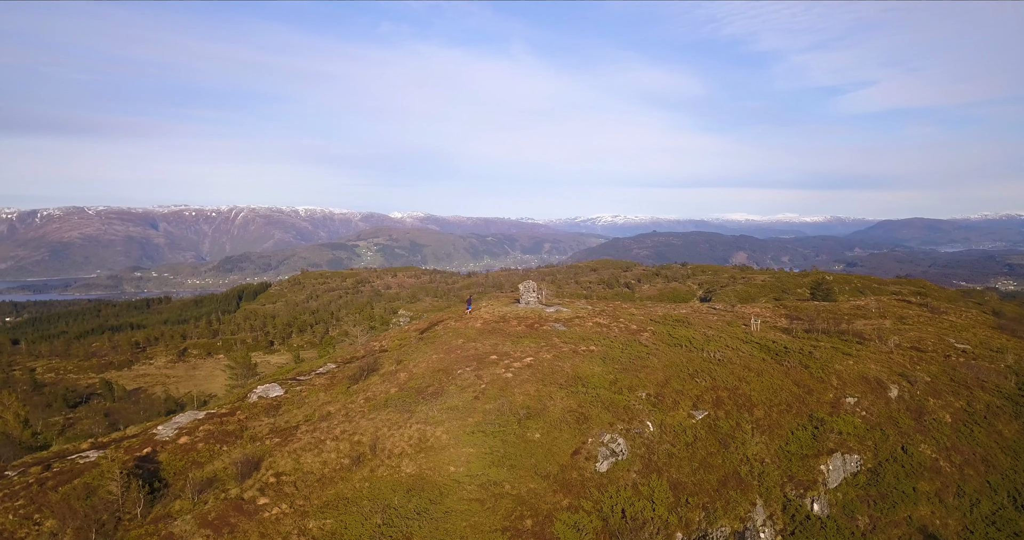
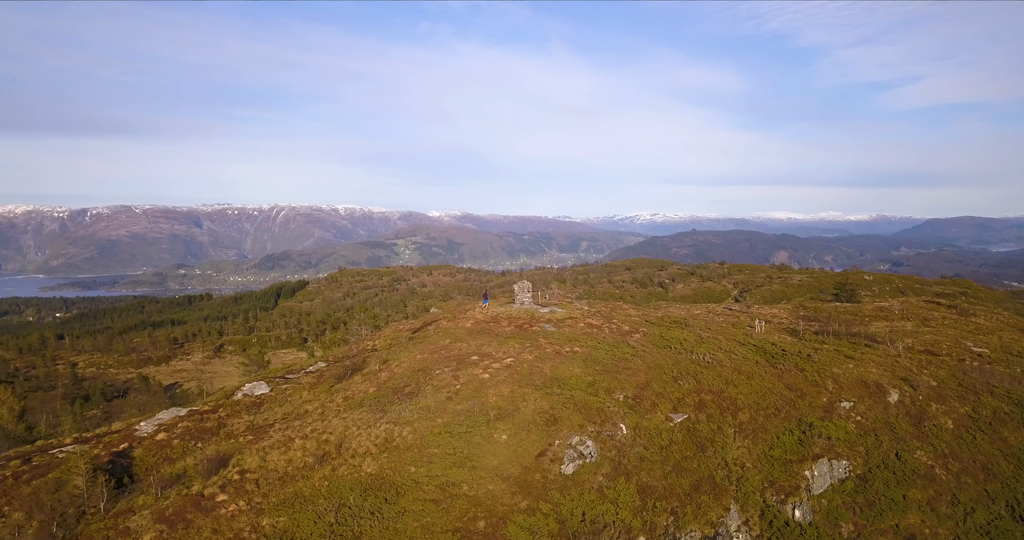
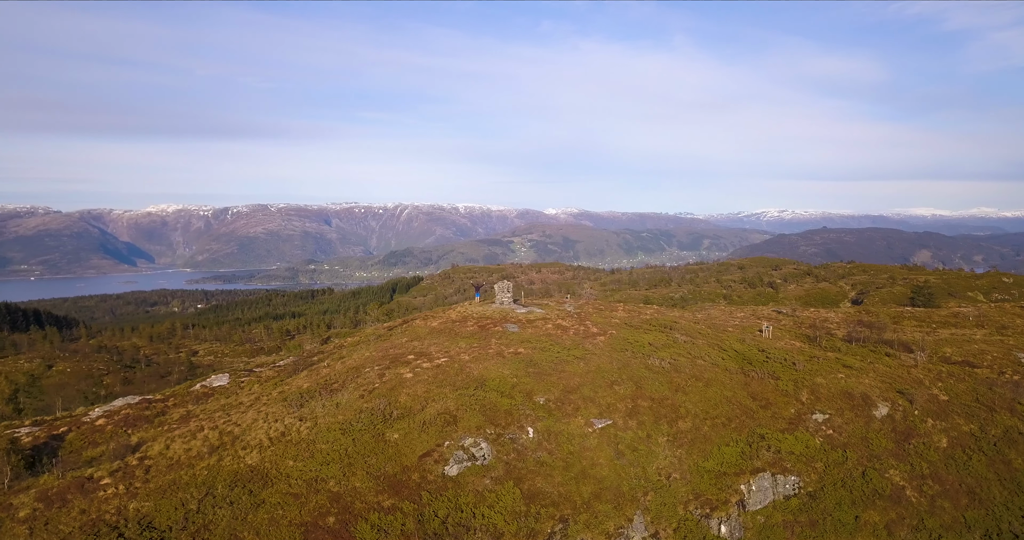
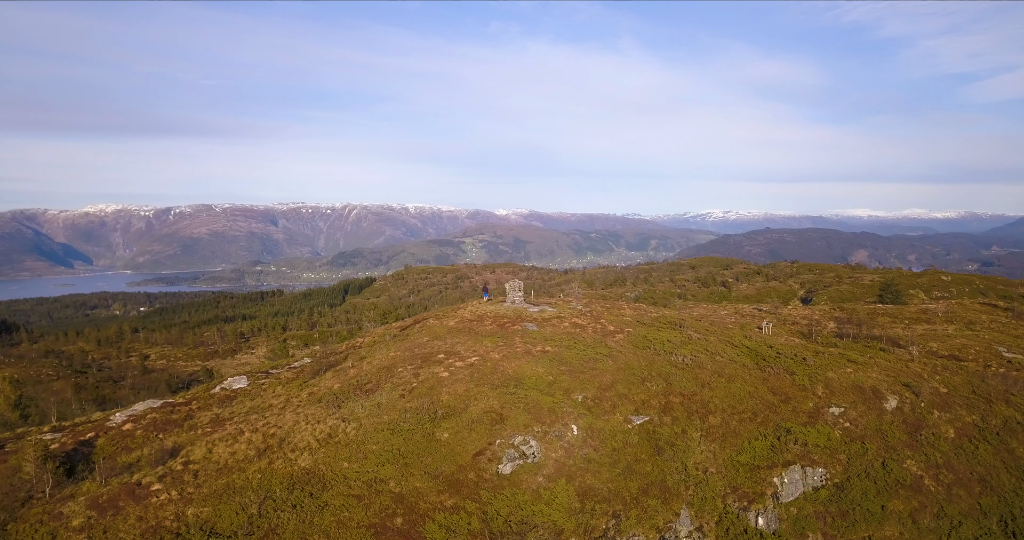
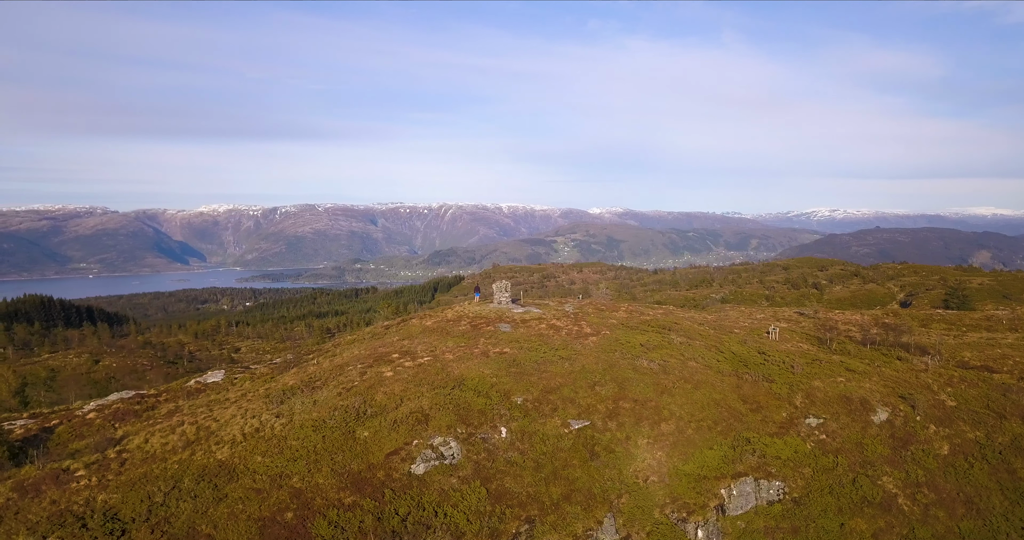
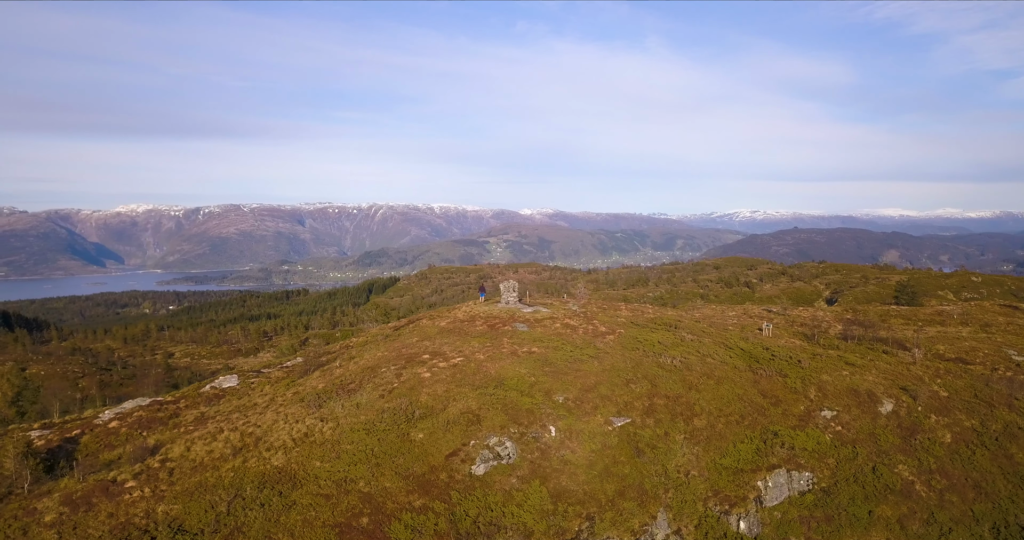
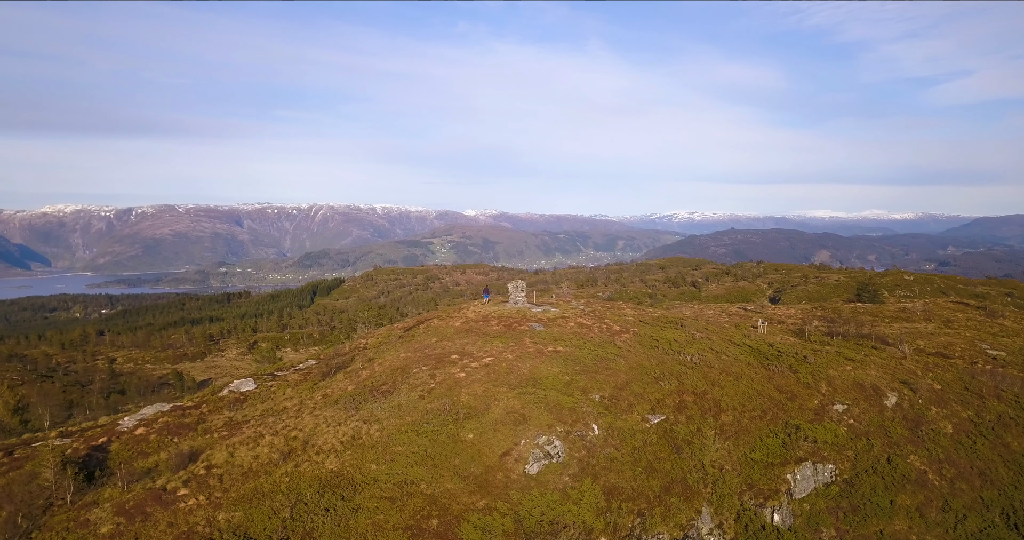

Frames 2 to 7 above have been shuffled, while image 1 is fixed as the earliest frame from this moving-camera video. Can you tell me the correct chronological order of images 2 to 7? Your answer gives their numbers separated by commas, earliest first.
2, 7, 4, 6, 3, 5
